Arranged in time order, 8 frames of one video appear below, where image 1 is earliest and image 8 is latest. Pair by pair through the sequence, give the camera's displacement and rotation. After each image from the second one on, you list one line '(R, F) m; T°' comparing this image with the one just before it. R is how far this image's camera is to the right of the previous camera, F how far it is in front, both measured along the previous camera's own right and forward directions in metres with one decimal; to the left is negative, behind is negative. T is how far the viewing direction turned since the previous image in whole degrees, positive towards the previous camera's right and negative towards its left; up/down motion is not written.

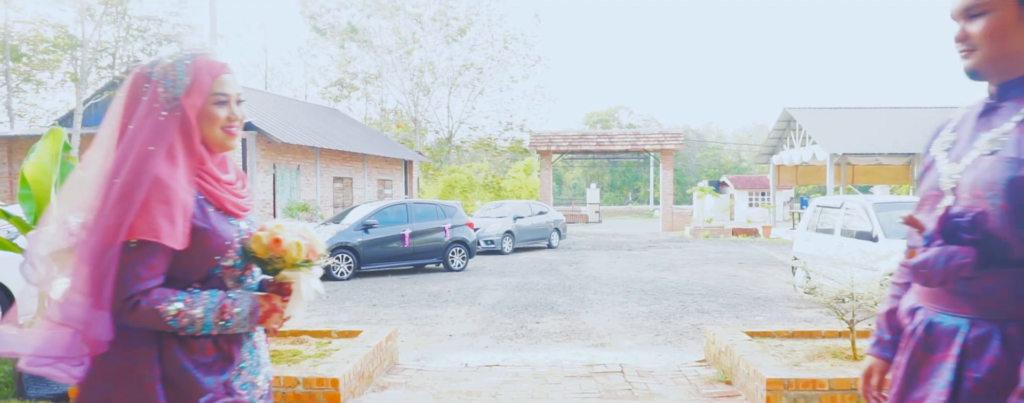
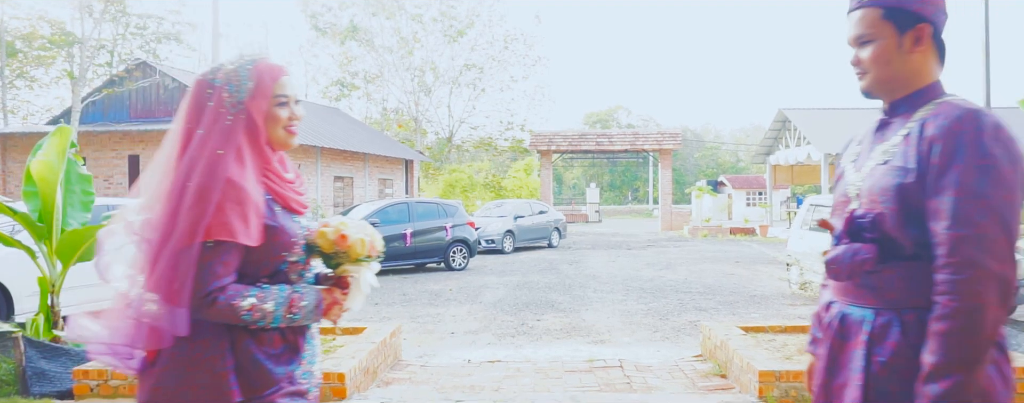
(0.0, -0.1) m; 0°
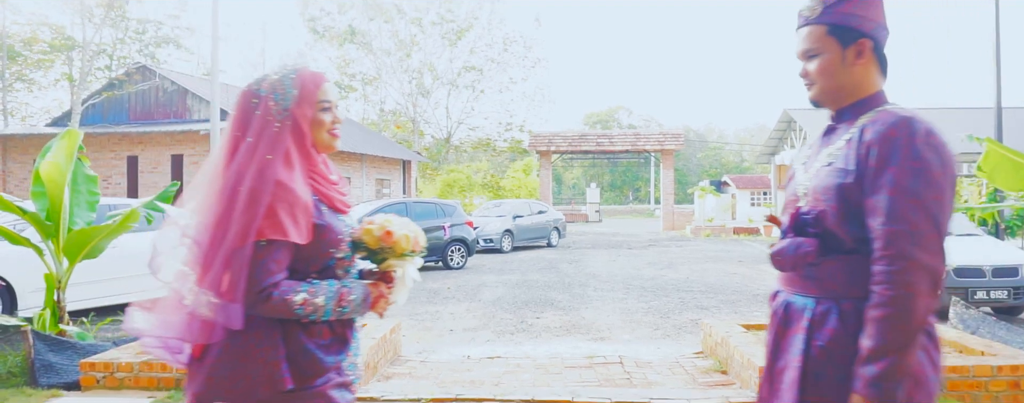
(0.0, 0.0) m; 0°
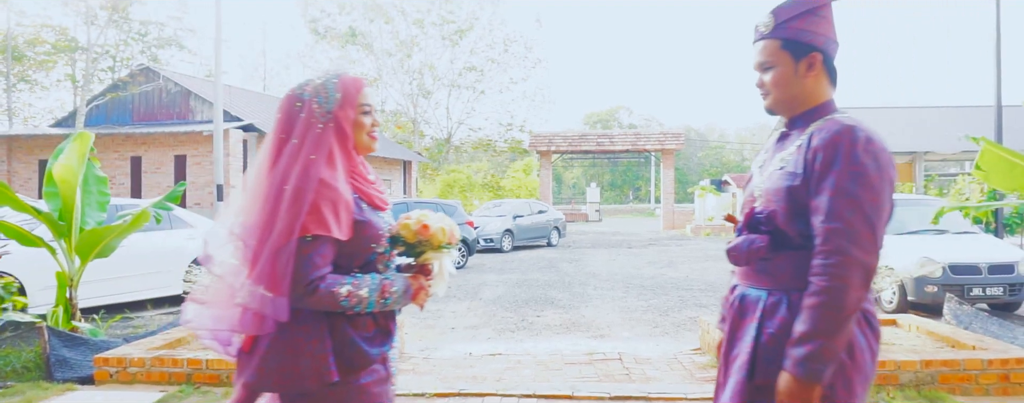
(0.0, -0.1) m; 0°
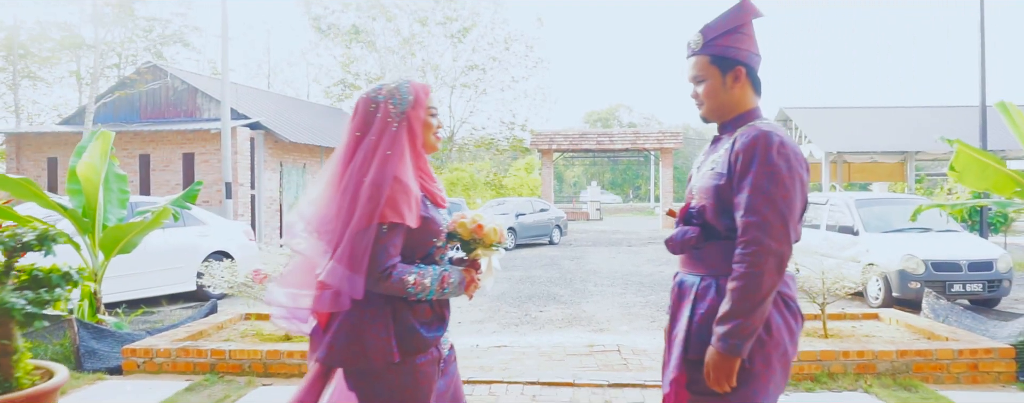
(0.0, -0.3) m; 0°
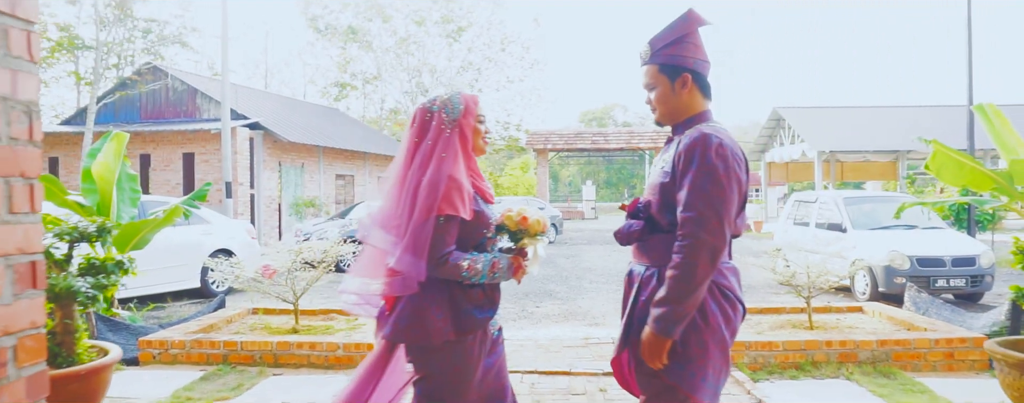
(0.0, -0.2) m; 0°
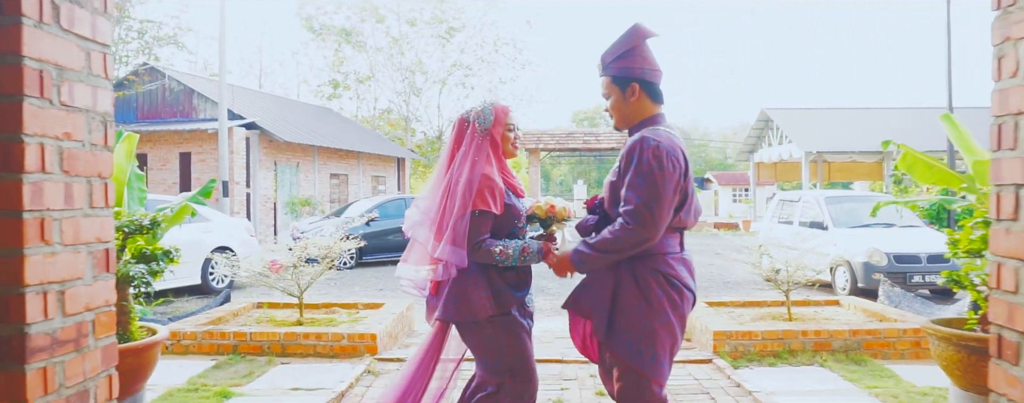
(0.0, -0.3) m; +1°
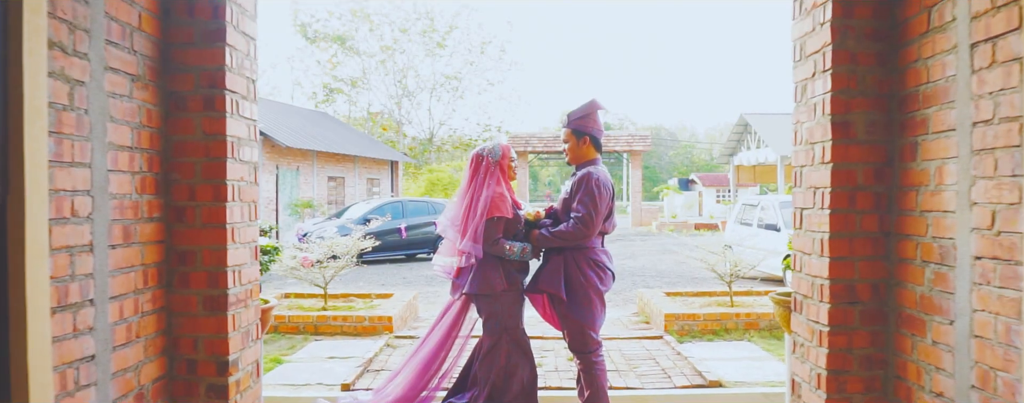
(0.0, -1.1) m; +1°
